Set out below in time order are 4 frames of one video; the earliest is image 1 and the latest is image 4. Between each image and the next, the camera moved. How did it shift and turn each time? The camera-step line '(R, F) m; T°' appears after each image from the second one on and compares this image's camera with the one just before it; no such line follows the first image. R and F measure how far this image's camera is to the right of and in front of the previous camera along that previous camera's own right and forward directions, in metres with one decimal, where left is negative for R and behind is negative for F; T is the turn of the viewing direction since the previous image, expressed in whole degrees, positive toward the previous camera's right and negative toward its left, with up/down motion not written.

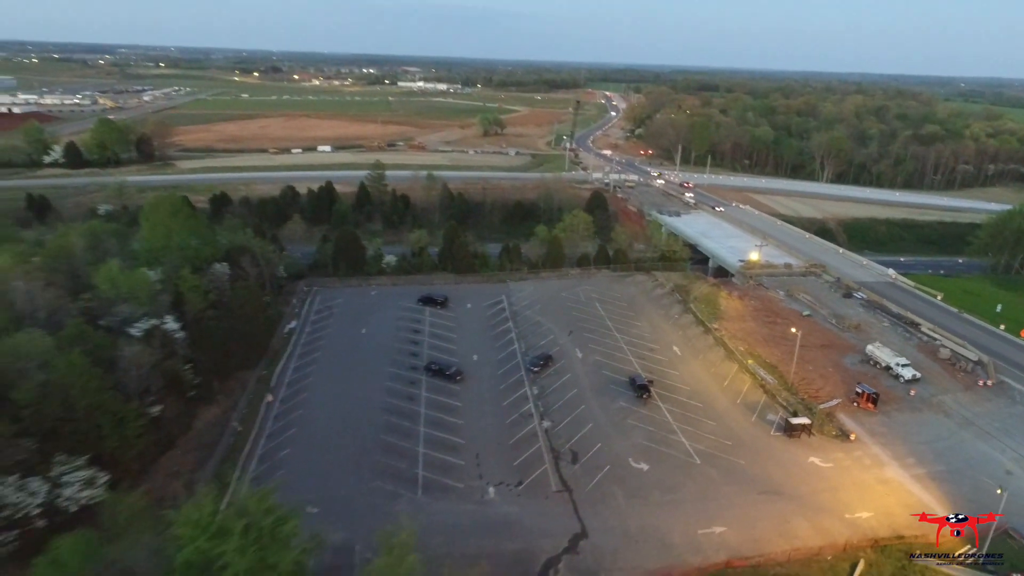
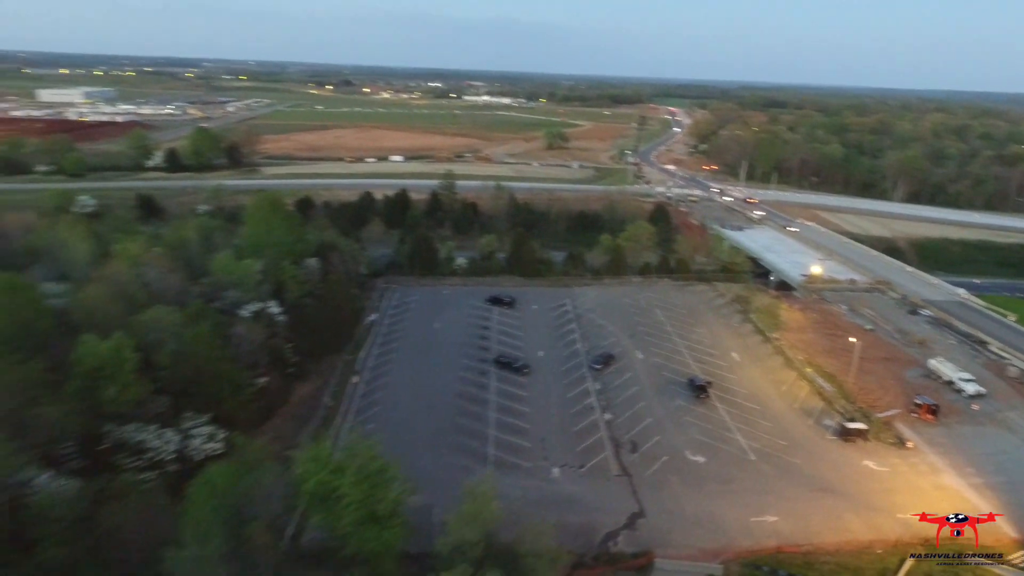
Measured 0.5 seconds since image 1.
(-0.3, -1.2) m; -5°
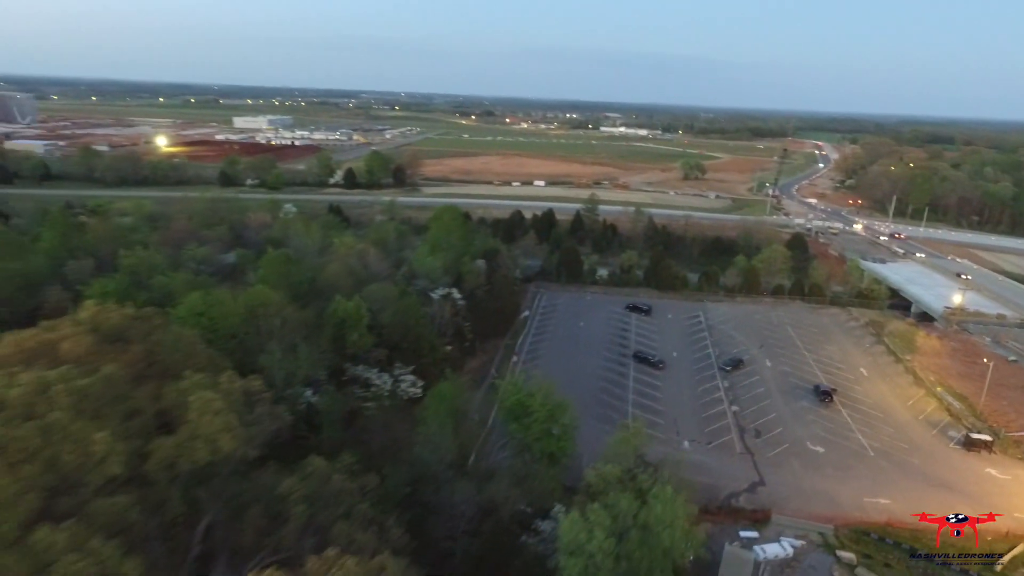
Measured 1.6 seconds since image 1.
(-0.5, -3.1) m; -11°
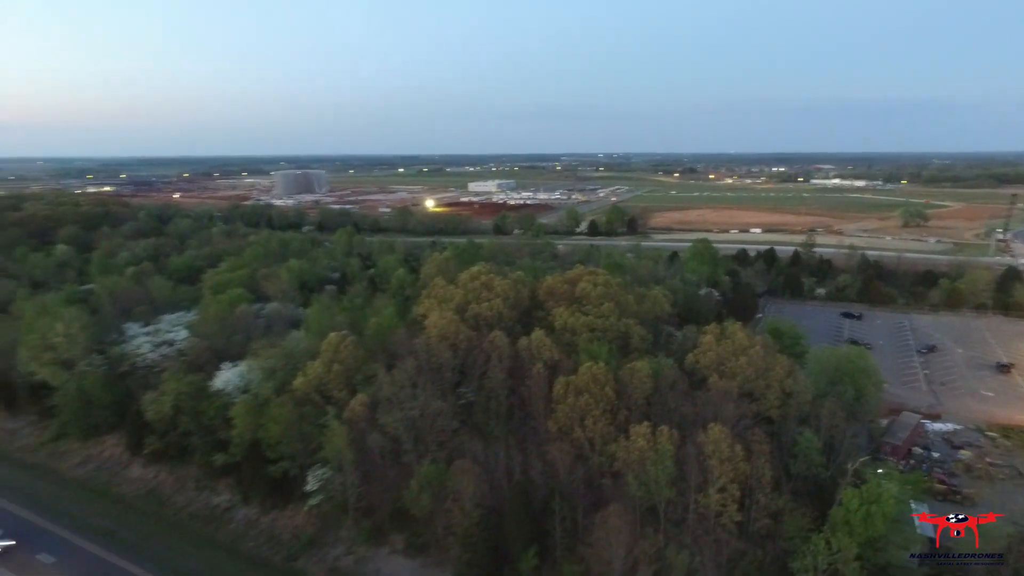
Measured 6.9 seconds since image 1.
(-2.2, -11.8) m; -18°
